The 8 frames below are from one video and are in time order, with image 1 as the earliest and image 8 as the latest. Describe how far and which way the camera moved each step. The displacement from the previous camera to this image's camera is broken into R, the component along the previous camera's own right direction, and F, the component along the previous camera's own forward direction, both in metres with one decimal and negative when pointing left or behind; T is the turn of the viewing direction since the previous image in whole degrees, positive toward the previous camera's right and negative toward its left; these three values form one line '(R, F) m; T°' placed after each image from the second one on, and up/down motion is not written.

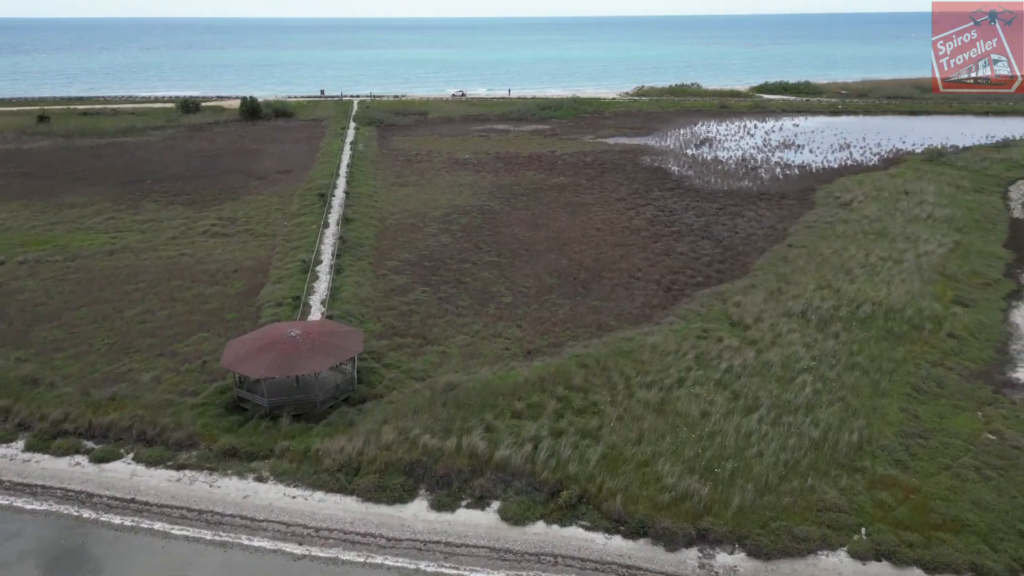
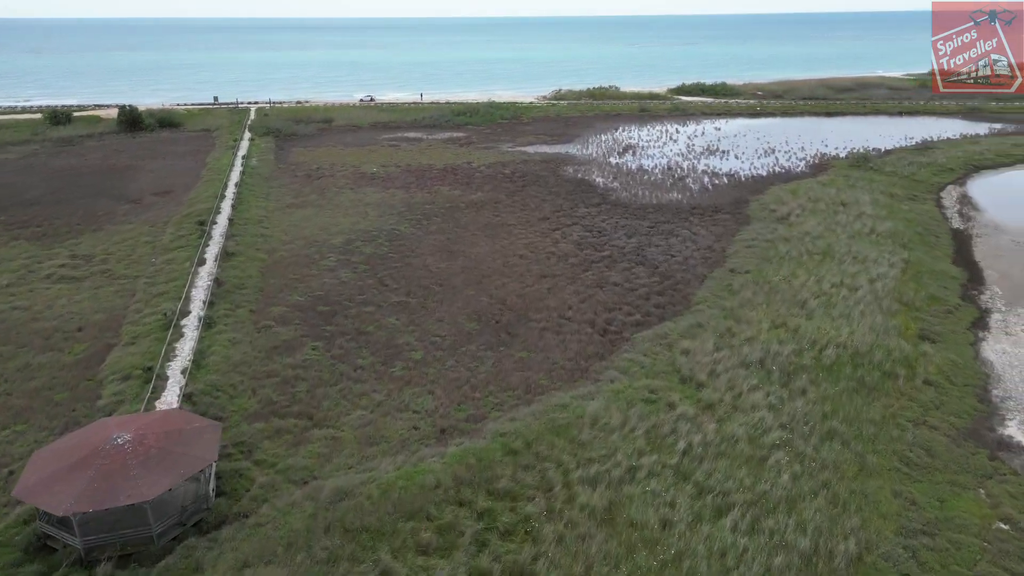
(+0.3, +2.4) m; +6°
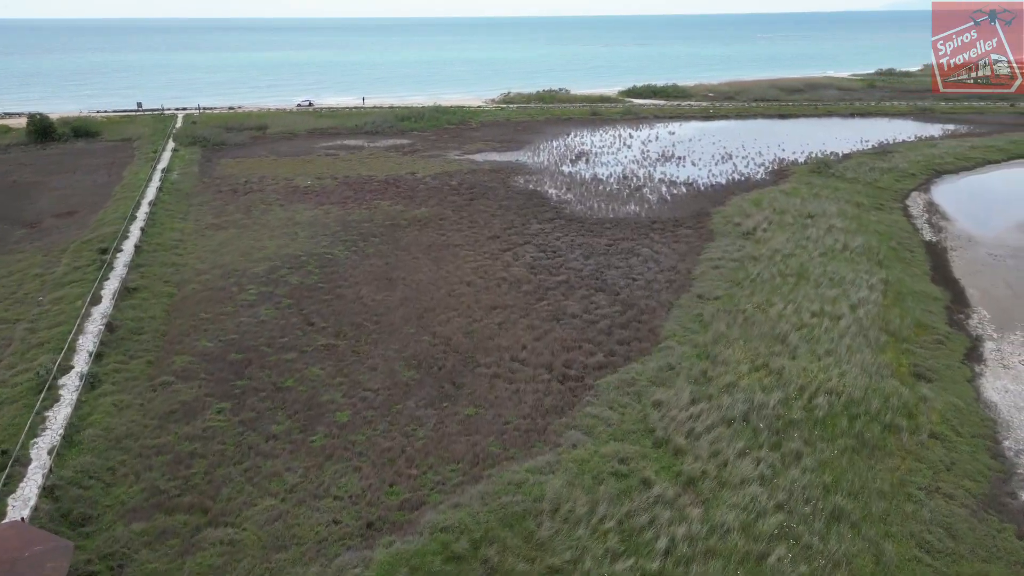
(+0.2, +1.8) m; +4°
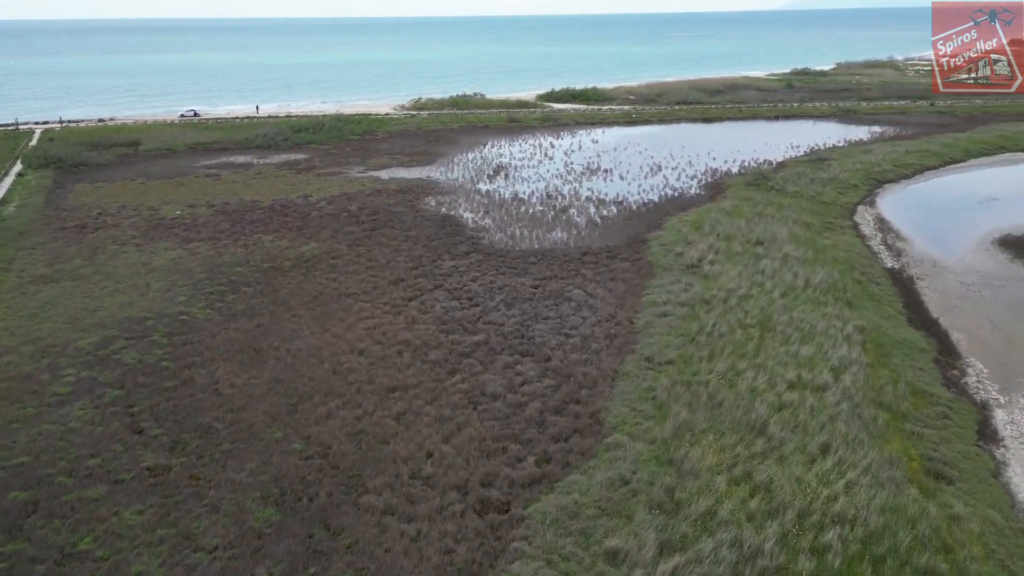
(+0.4, +3.1) m; +6°
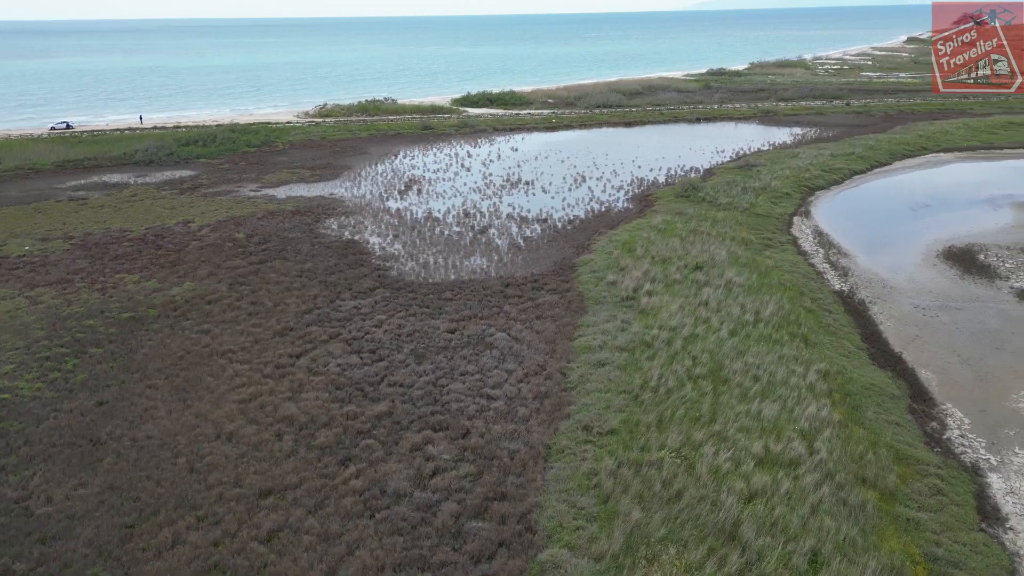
(+0.3, +2.2) m; +6°
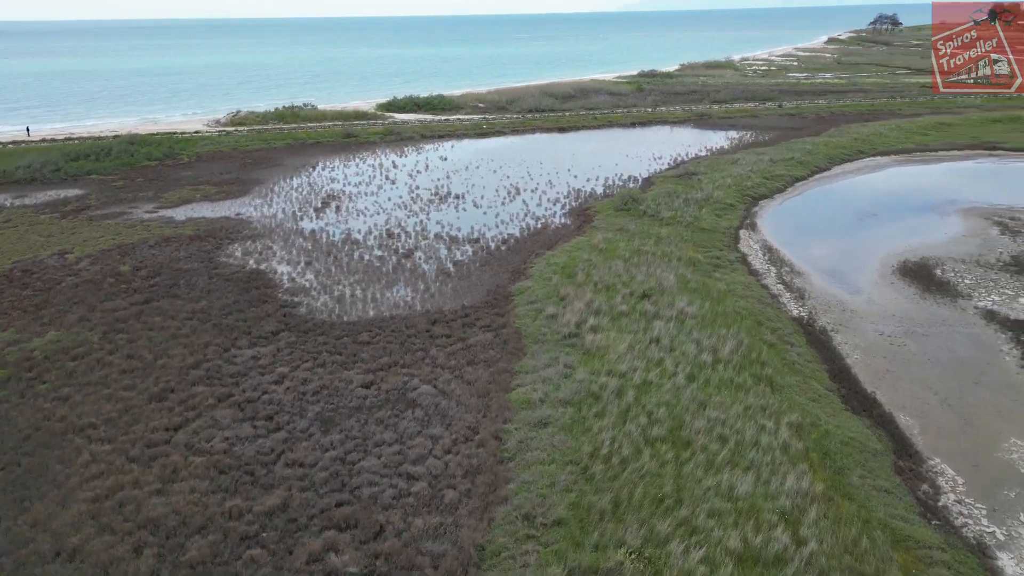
(+0.2, +1.8) m; +5°
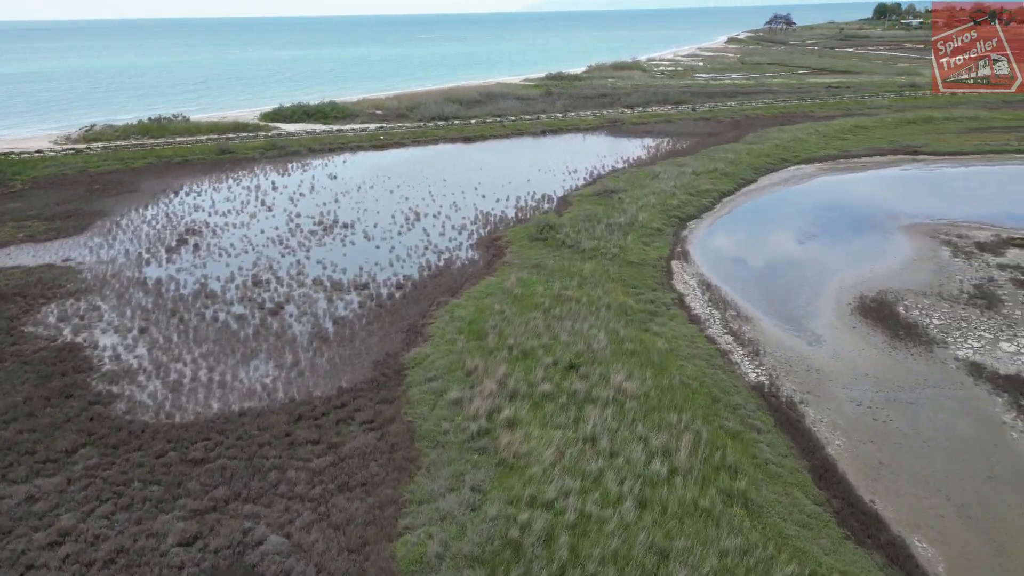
(+0.5, +3.1) m; +7°
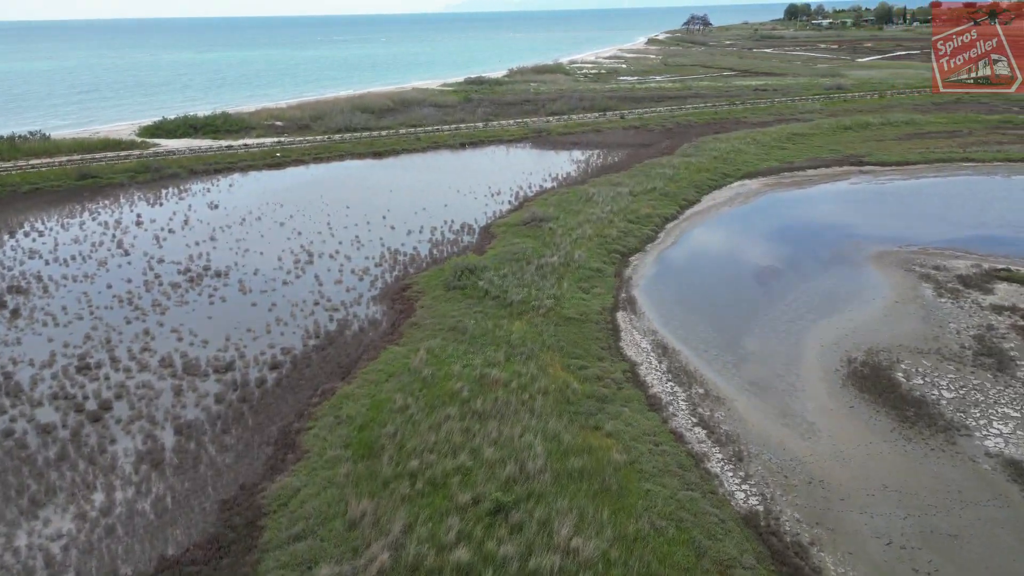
(+0.4, +3.3) m; +6°
